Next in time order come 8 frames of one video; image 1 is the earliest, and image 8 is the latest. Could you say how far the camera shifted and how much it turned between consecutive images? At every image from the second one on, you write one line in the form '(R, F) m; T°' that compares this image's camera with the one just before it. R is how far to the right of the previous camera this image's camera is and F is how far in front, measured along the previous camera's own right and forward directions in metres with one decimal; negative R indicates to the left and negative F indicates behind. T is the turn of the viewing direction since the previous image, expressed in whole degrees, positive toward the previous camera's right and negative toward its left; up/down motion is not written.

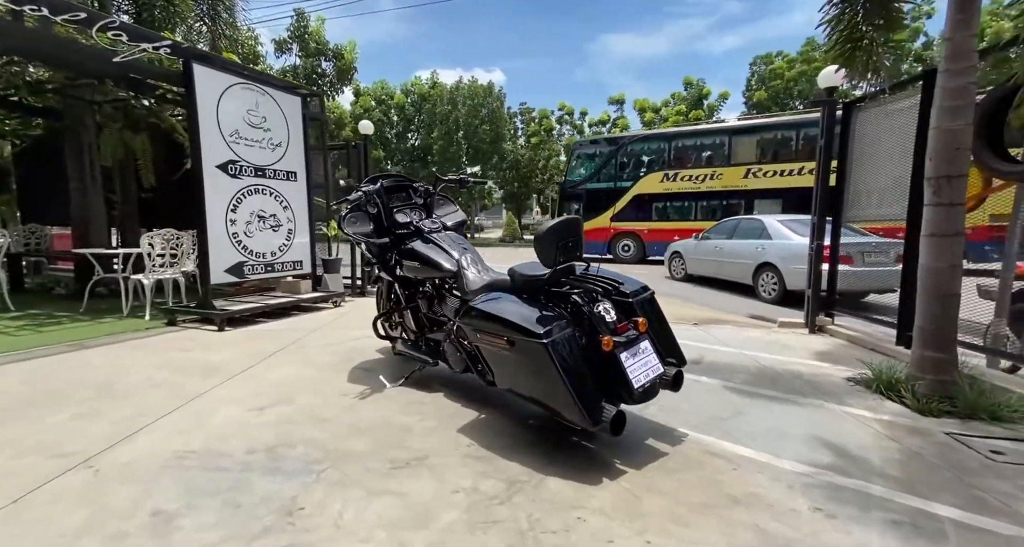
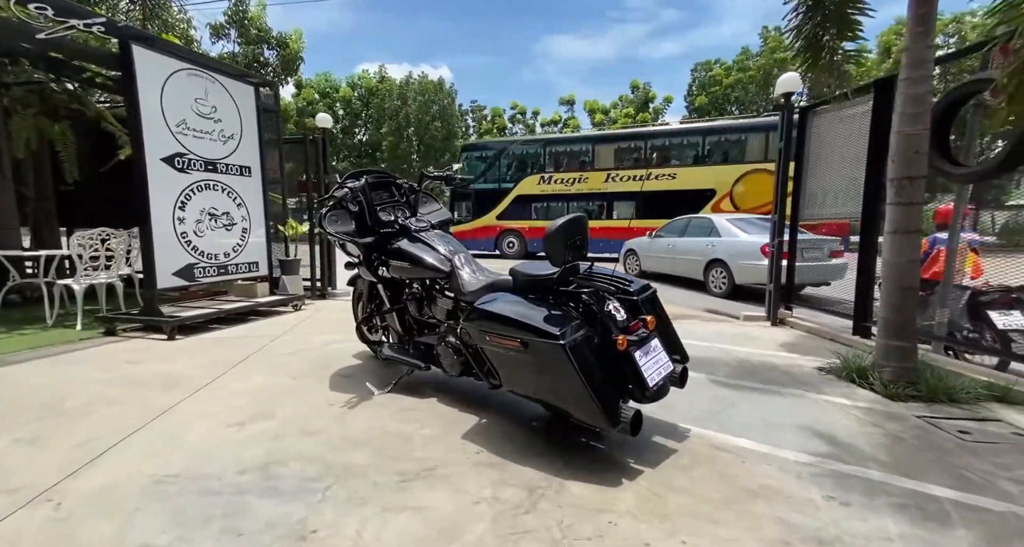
(-0.4, +0.1) m; +7°
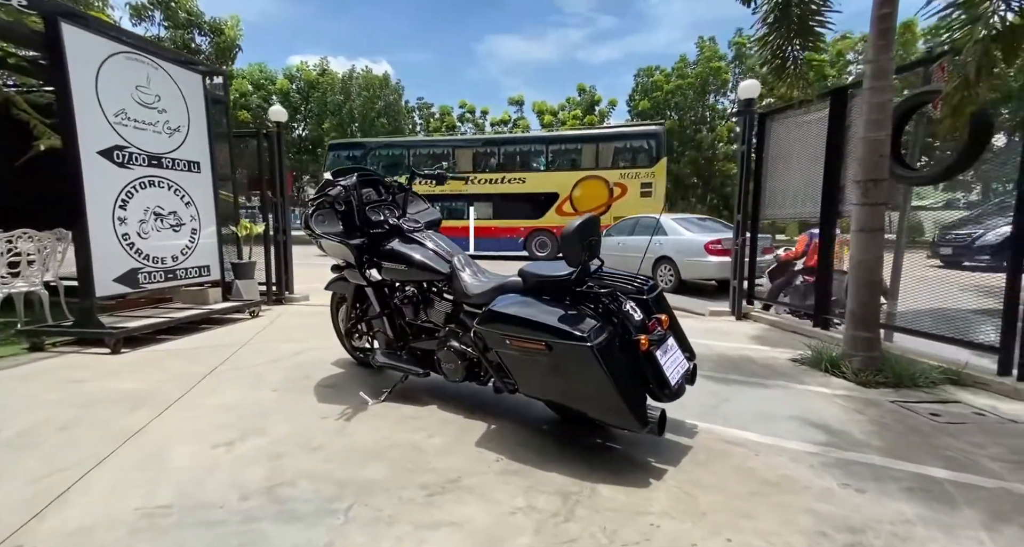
(-0.4, +0.1) m; +7°
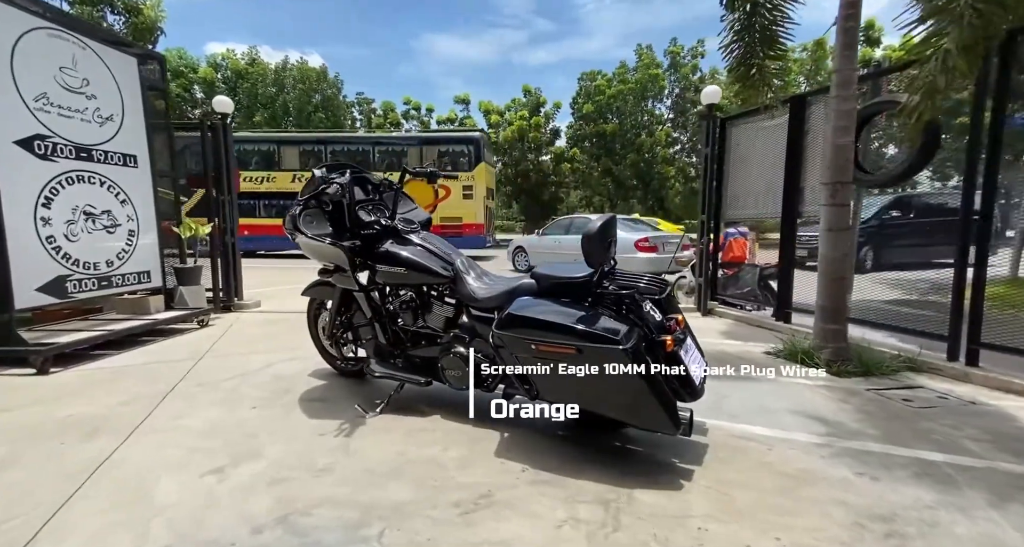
(-0.5, +0.1) m; +8°
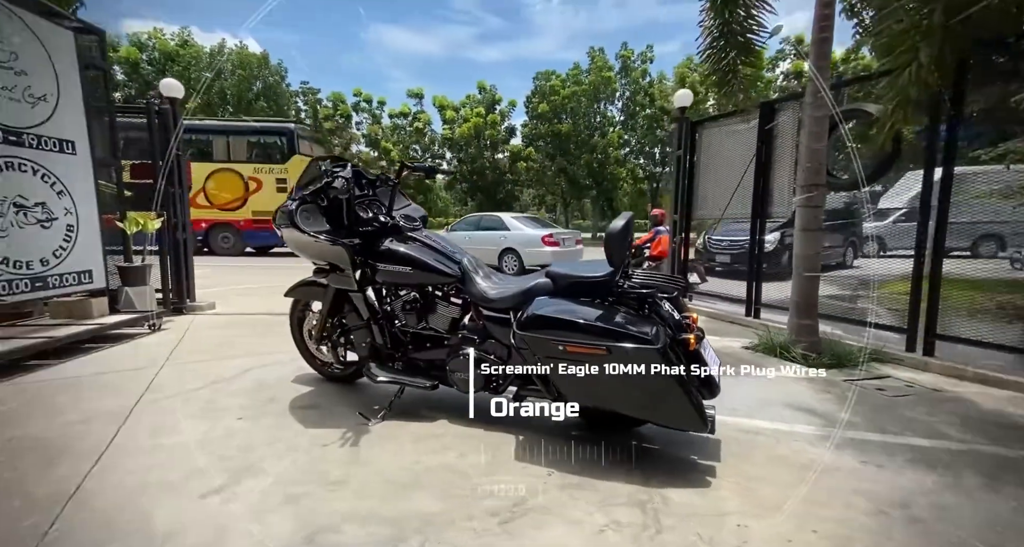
(-0.4, +0.1) m; +7°
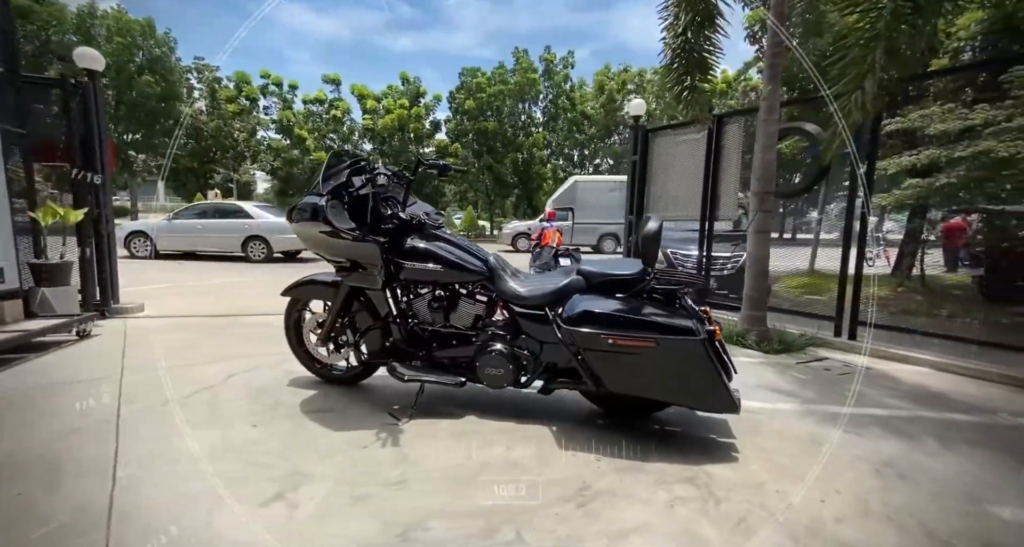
(-0.8, 0.0) m; +11°
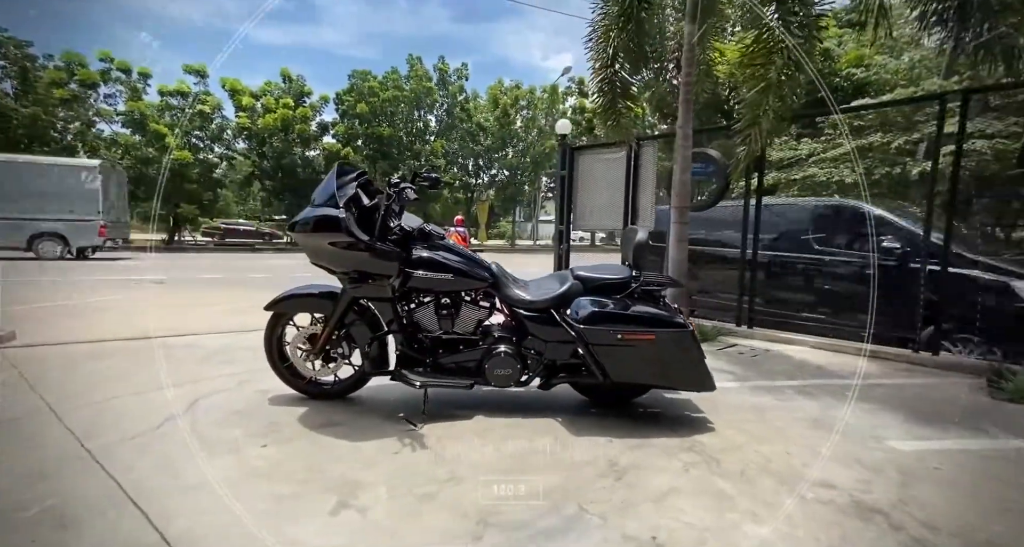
(-0.9, -0.2) m; +15°
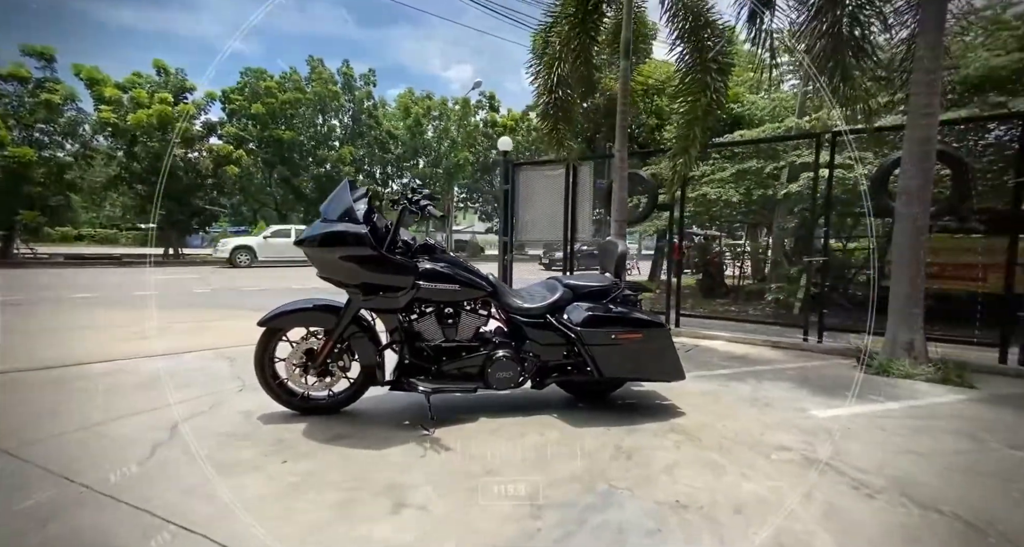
(-0.8, -0.2) m; +13°
